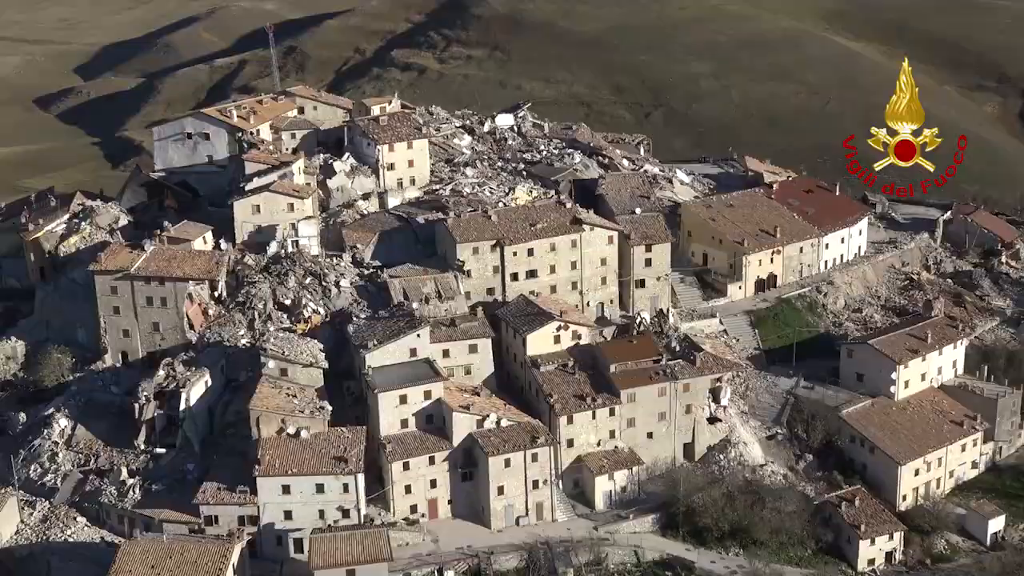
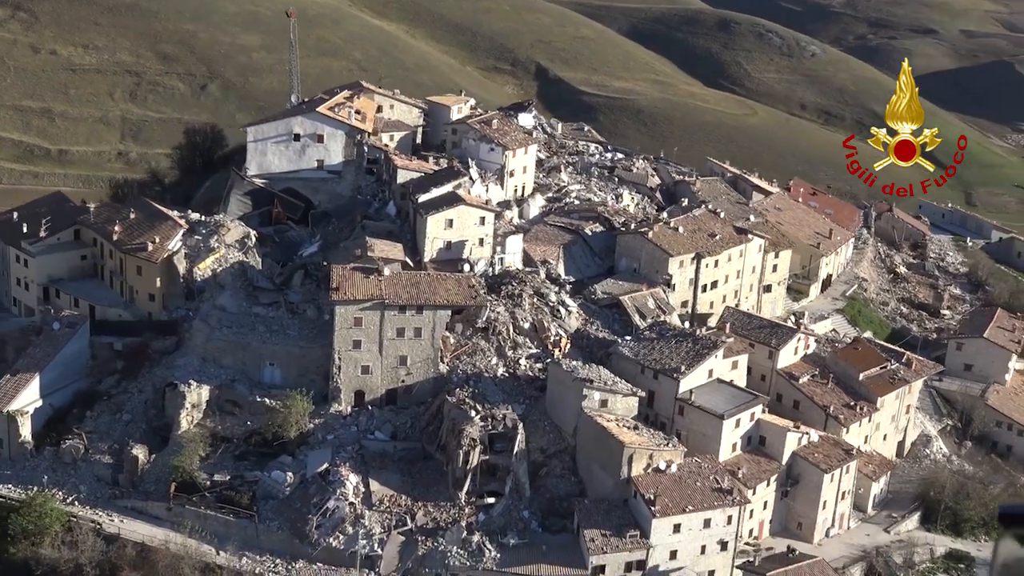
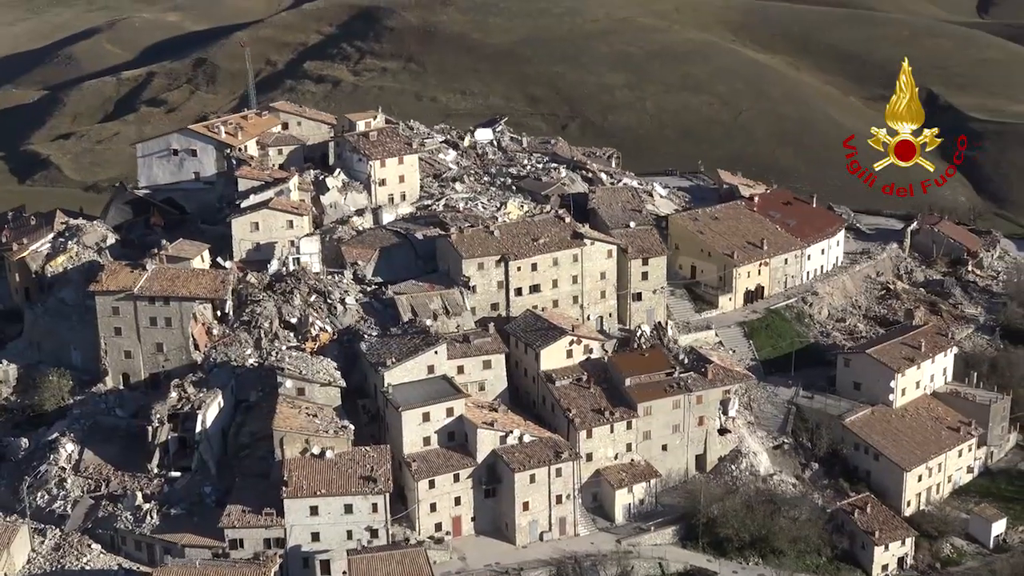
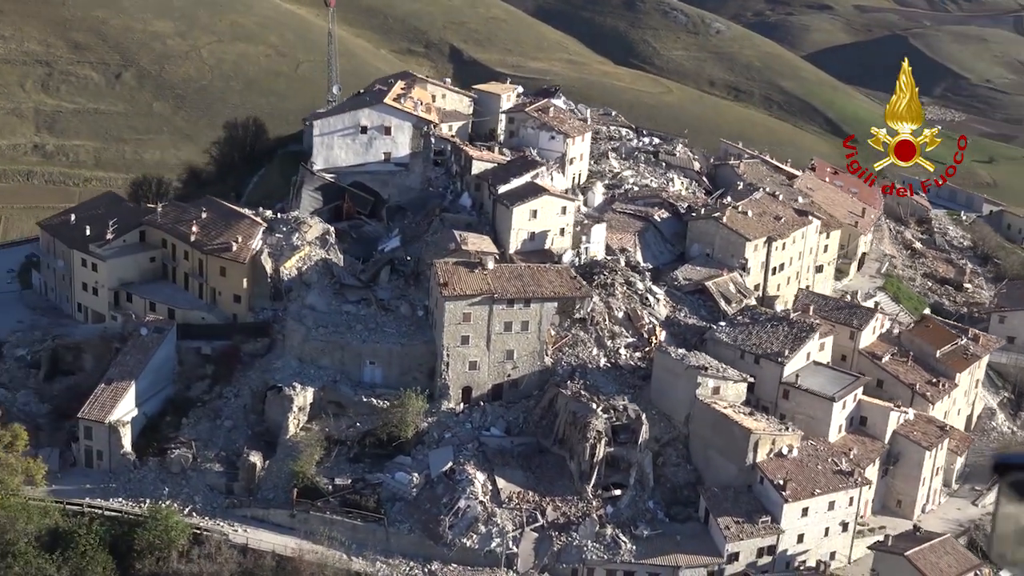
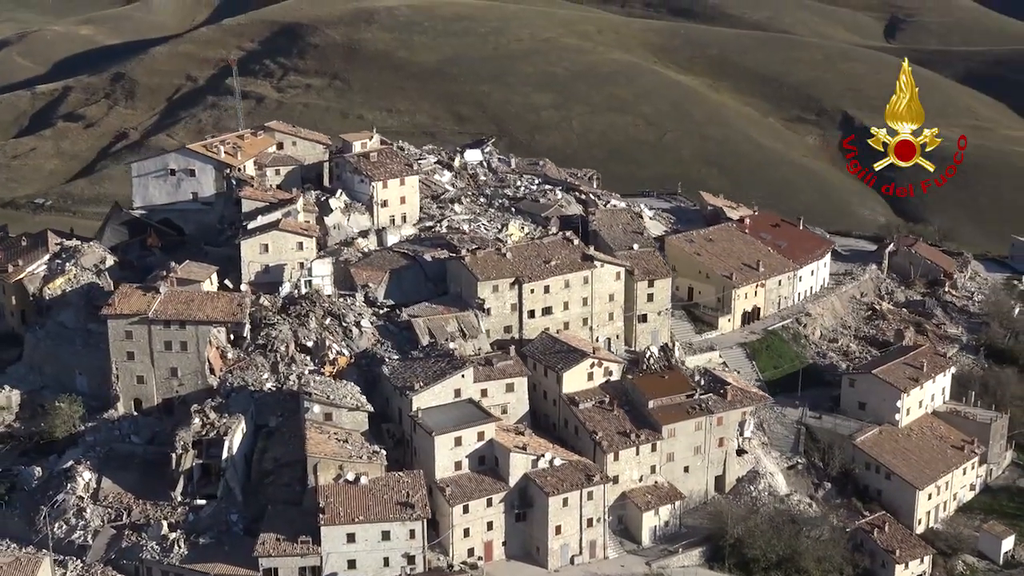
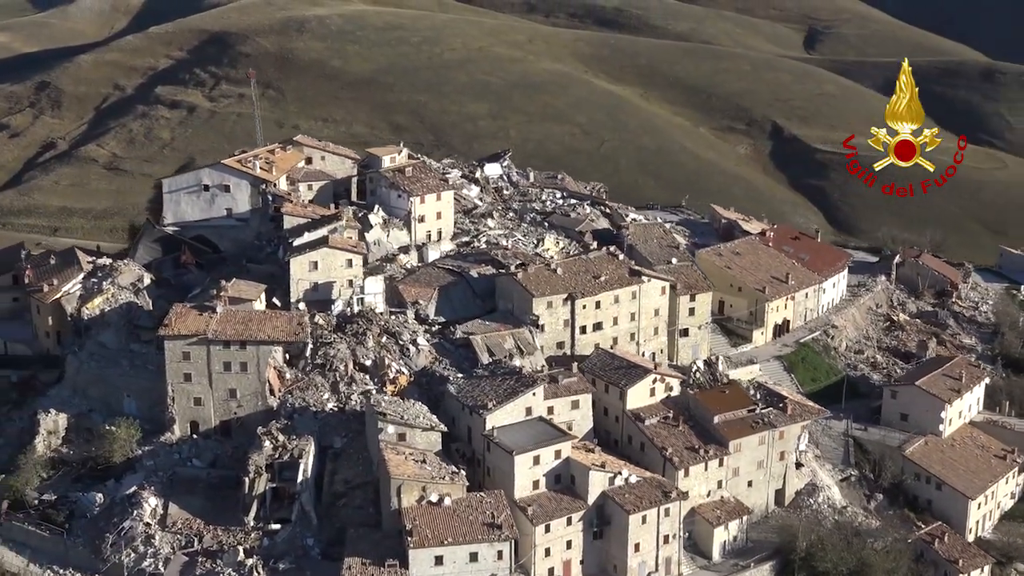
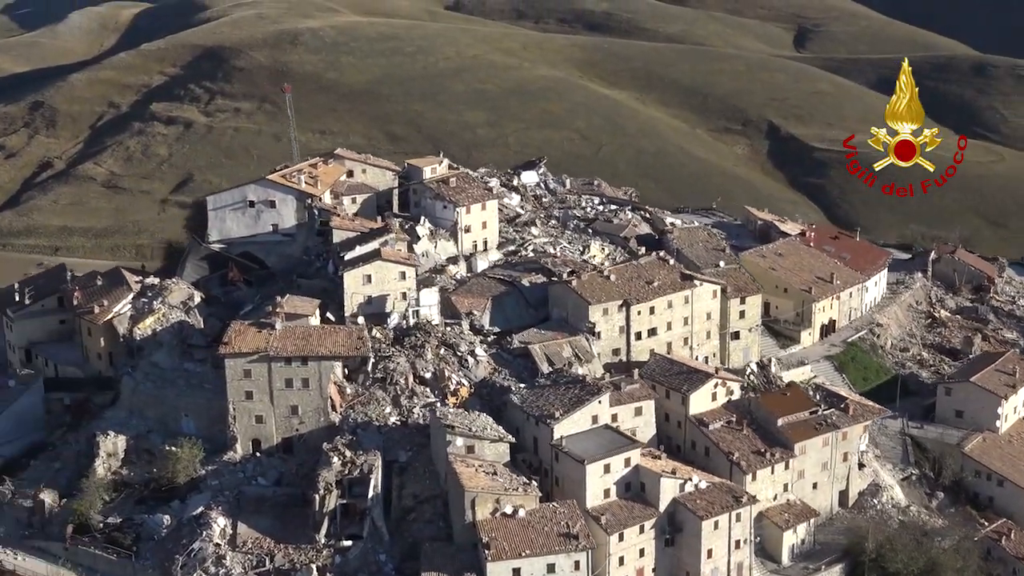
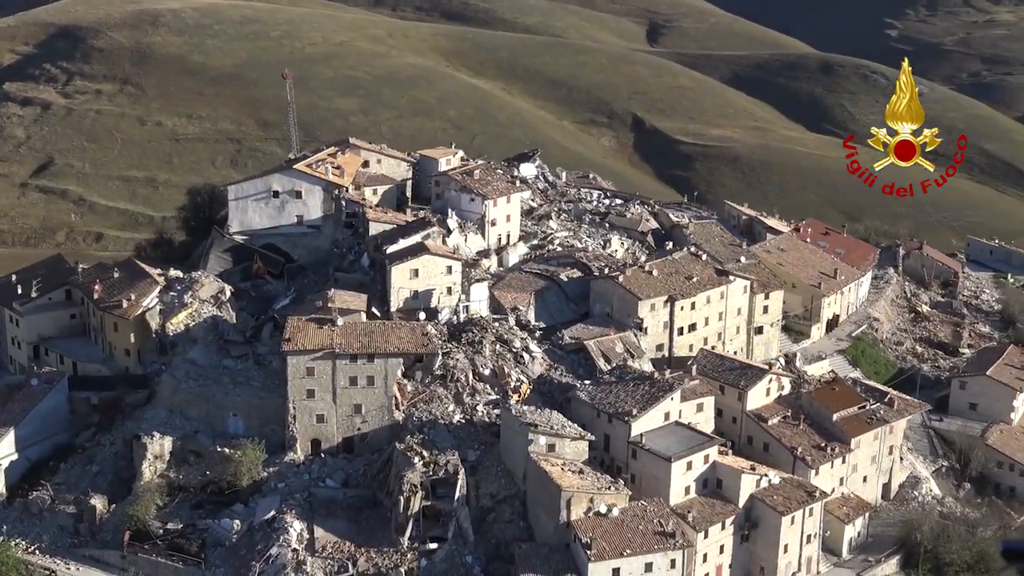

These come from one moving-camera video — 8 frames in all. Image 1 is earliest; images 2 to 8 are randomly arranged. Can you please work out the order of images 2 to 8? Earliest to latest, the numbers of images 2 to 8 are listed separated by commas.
3, 5, 6, 7, 8, 2, 4
